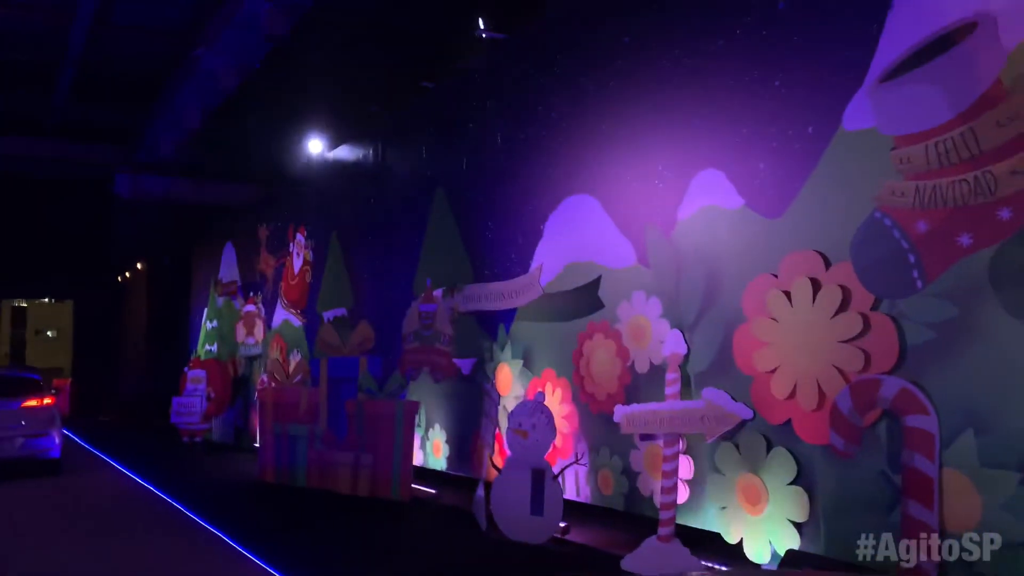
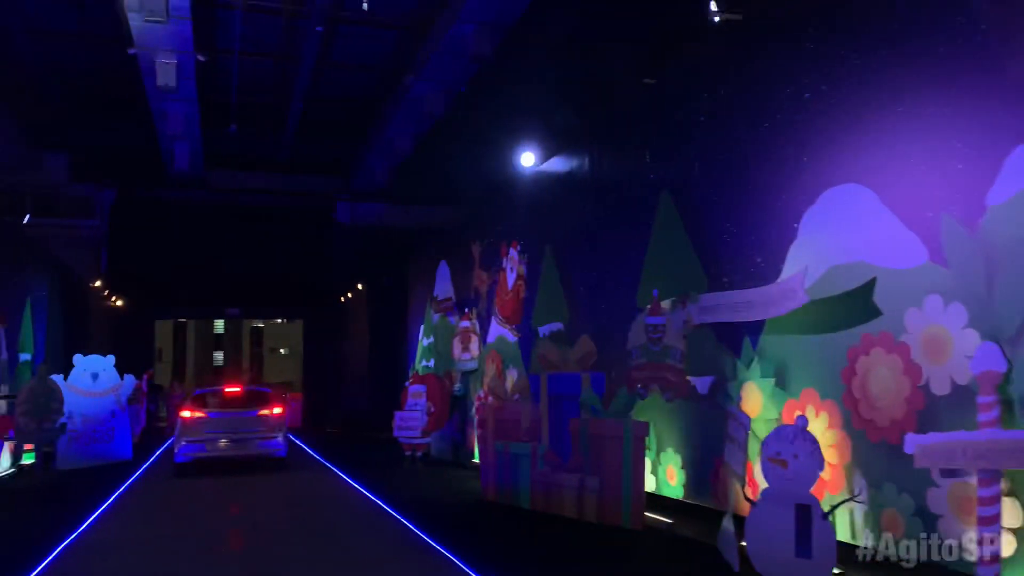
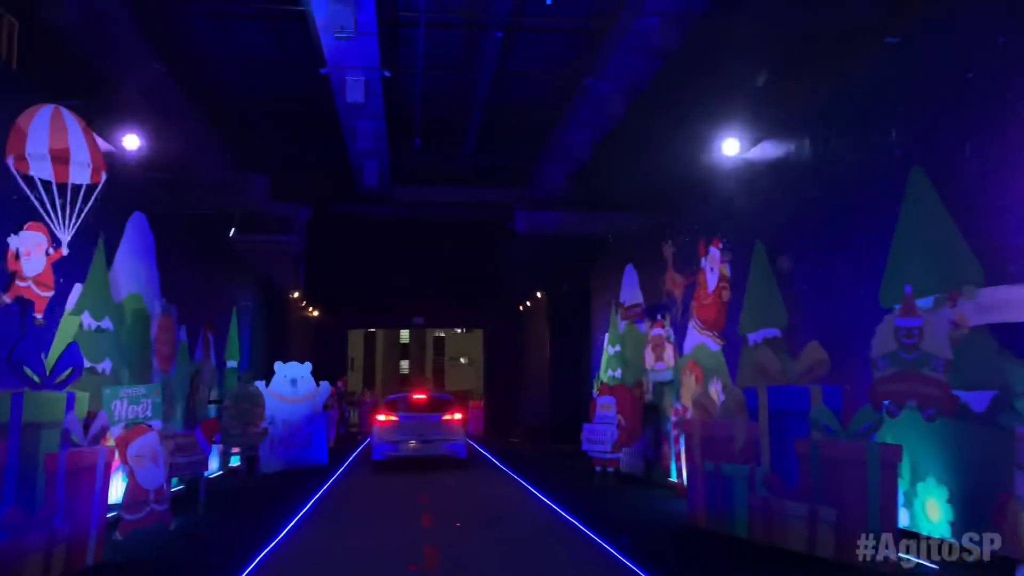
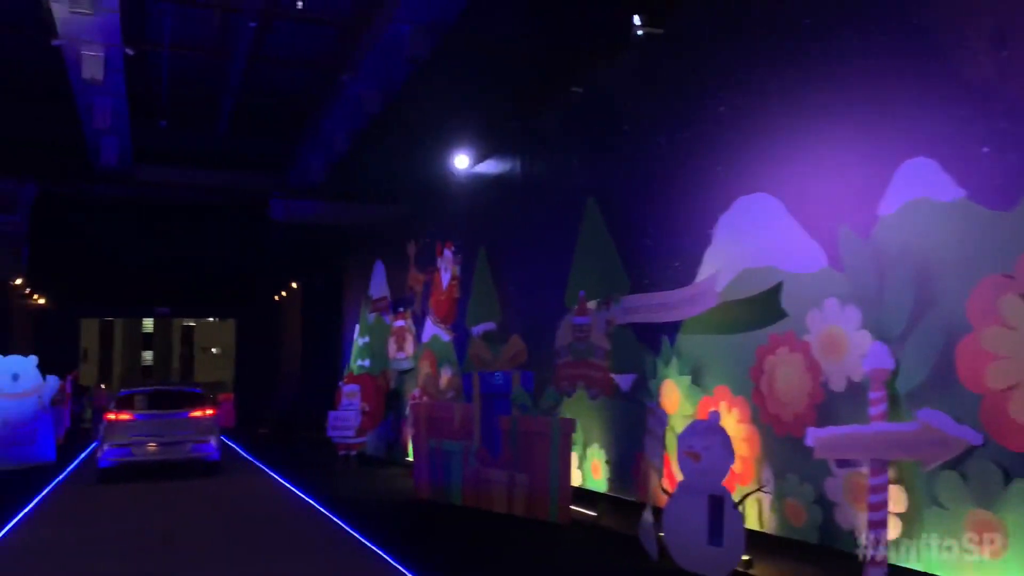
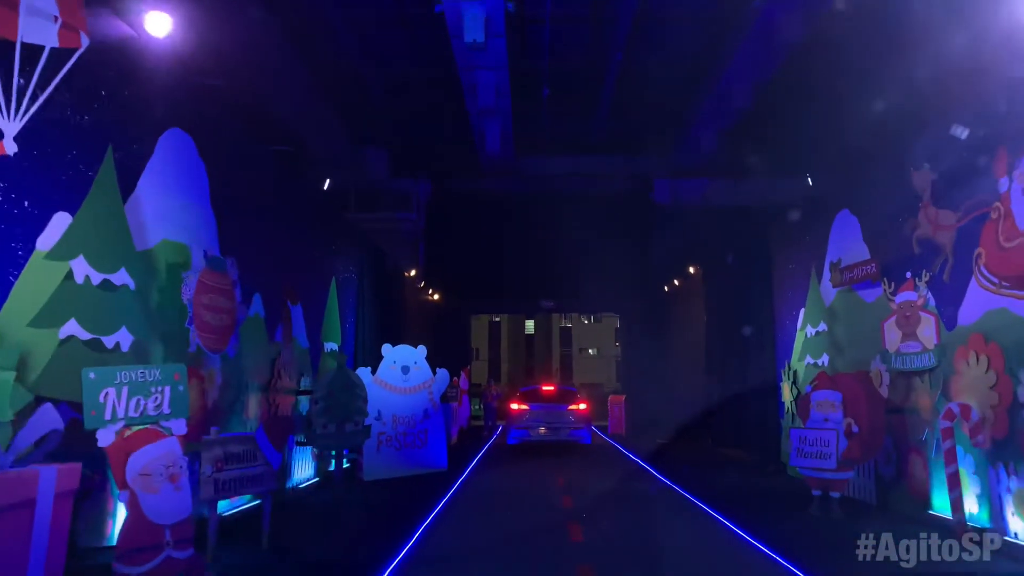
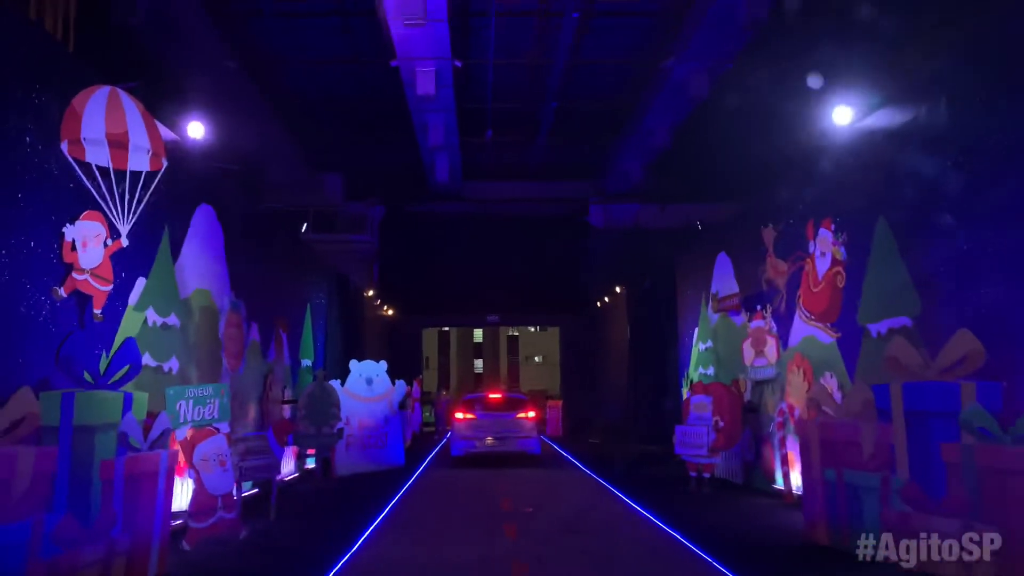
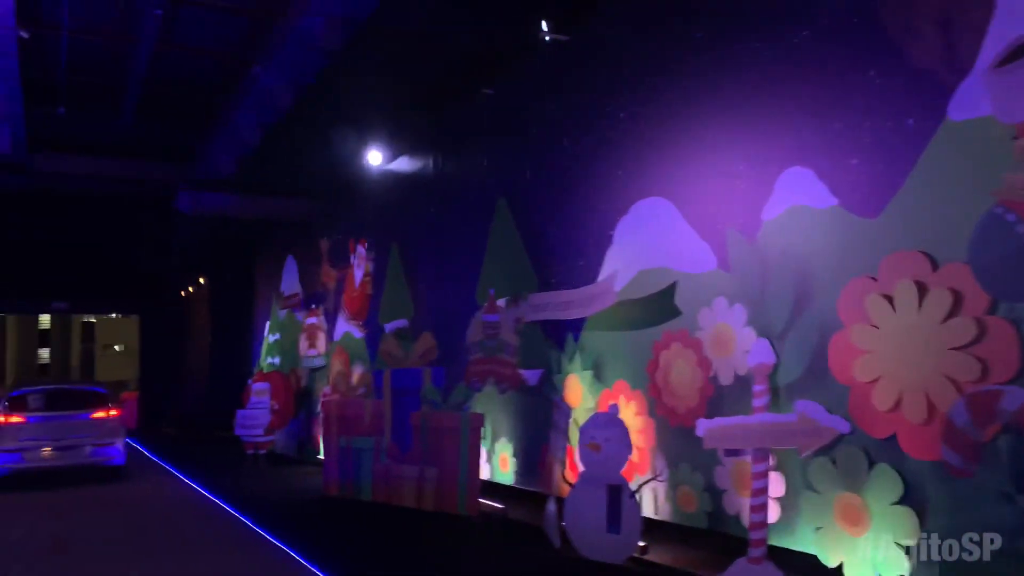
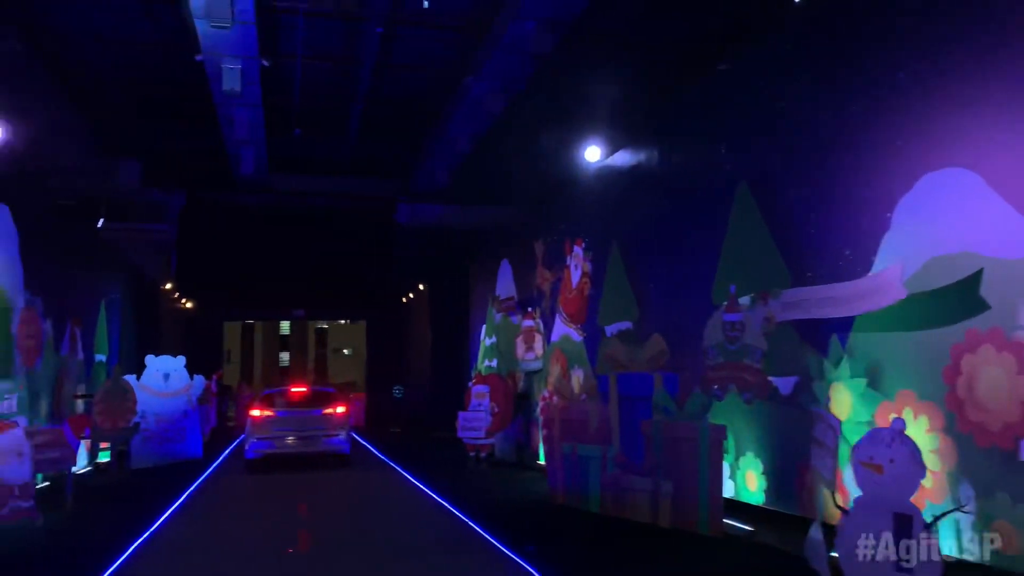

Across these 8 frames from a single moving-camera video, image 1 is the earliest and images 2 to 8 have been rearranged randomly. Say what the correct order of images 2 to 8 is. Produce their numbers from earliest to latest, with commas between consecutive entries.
7, 4, 2, 8, 3, 6, 5
